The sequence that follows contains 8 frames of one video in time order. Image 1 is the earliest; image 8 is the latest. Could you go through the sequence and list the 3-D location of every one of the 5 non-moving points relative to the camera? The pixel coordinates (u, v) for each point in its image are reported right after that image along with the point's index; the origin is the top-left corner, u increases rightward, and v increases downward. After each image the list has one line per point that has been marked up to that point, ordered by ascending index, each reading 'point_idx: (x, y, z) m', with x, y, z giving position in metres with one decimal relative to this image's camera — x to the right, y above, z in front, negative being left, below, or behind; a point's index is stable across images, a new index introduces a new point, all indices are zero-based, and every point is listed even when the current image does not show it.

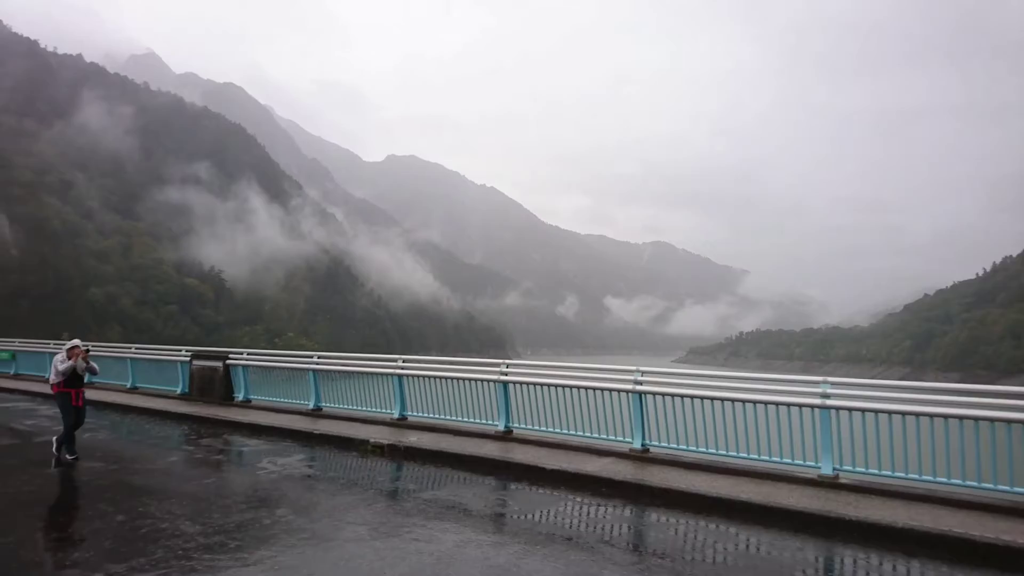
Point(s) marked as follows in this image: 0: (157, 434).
0: (-8.4, -3.4, +14.8) m
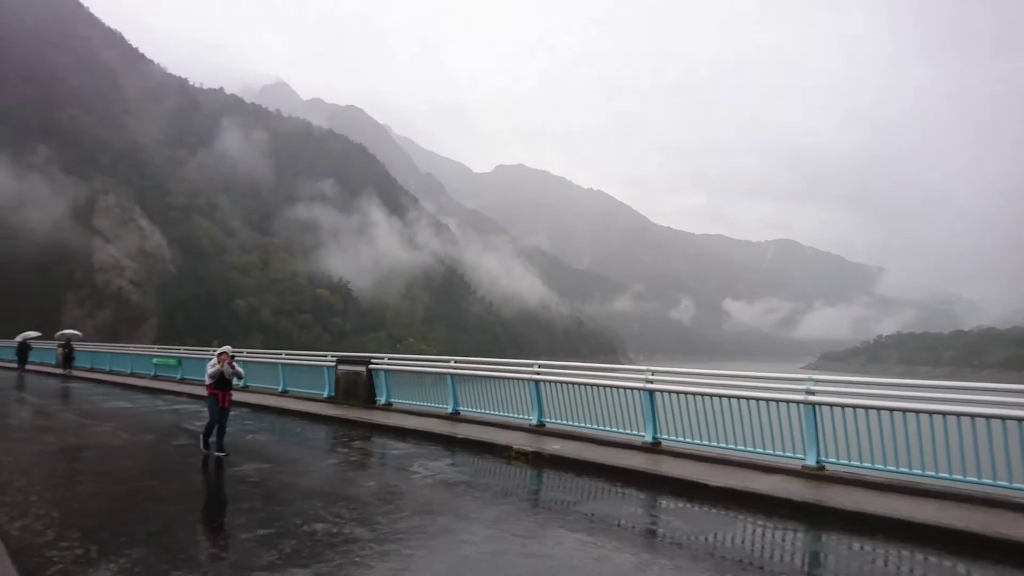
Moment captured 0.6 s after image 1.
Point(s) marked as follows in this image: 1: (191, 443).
0: (-5.0, -3.6, +15.5) m
1: (-7.1, -3.4, +14.0) m
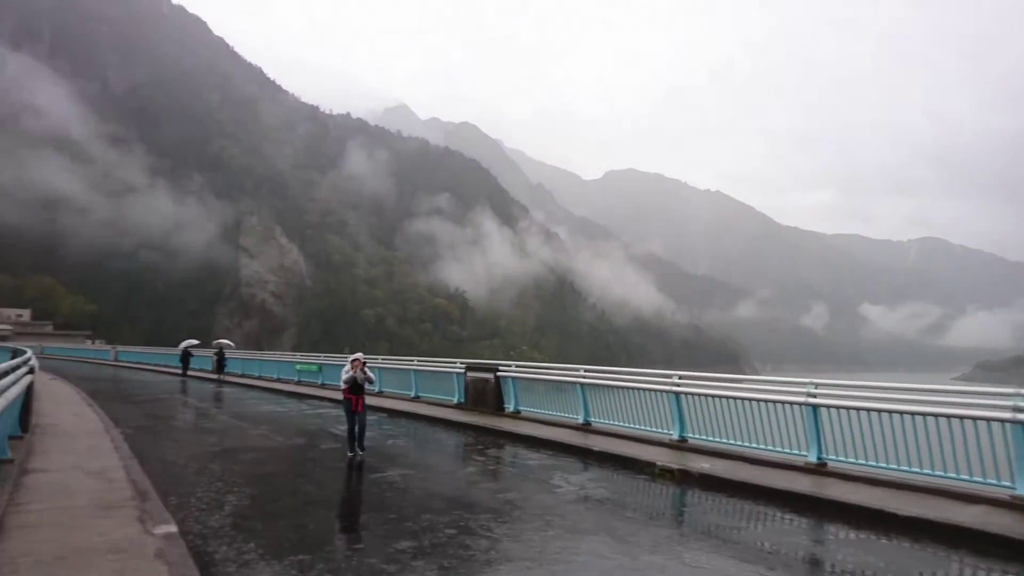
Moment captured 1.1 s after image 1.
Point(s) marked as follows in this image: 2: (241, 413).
0: (-1.7, -3.8, +15.7) m
1: (-4.1, -3.6, +14.5) m
2: (-8.2, -3.8, +19.1) m
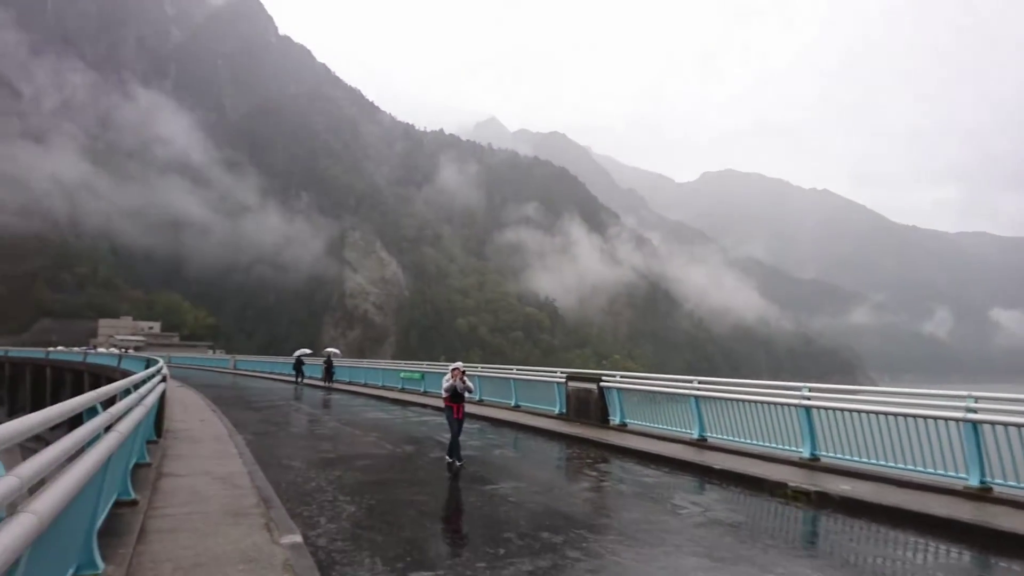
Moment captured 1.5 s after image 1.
0: (+0.9, -4.0, +15.3) m
1: (-1.6, -3.8, +14.5) m
2: (-5.0, -4.1, +19.6) m
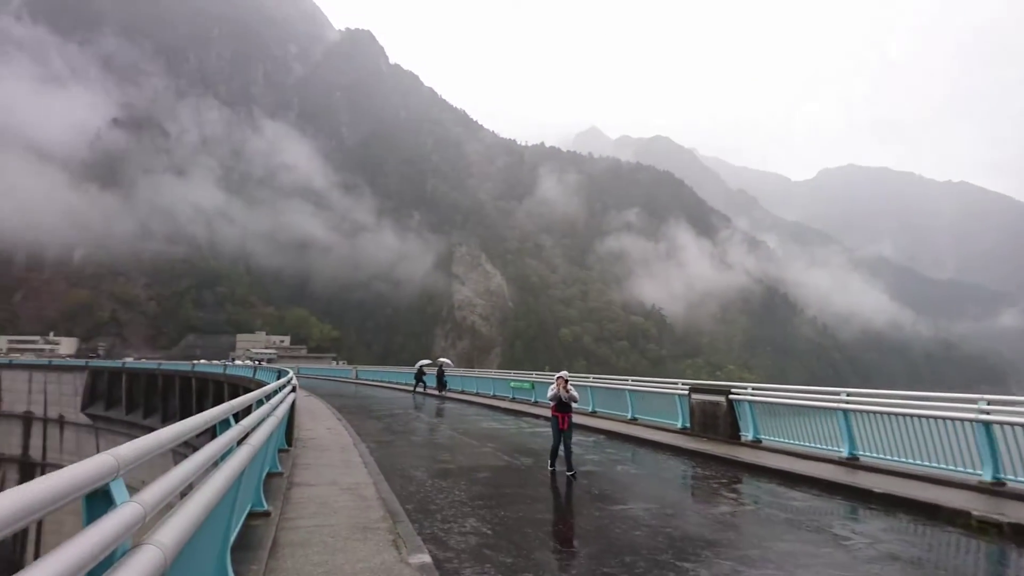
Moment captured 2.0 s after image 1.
0: (+3.7, -4.1, +14.3) m
1: (+1.1, -4.0, +13.9) m
2: (-1.4, -4.4, +19.5) m
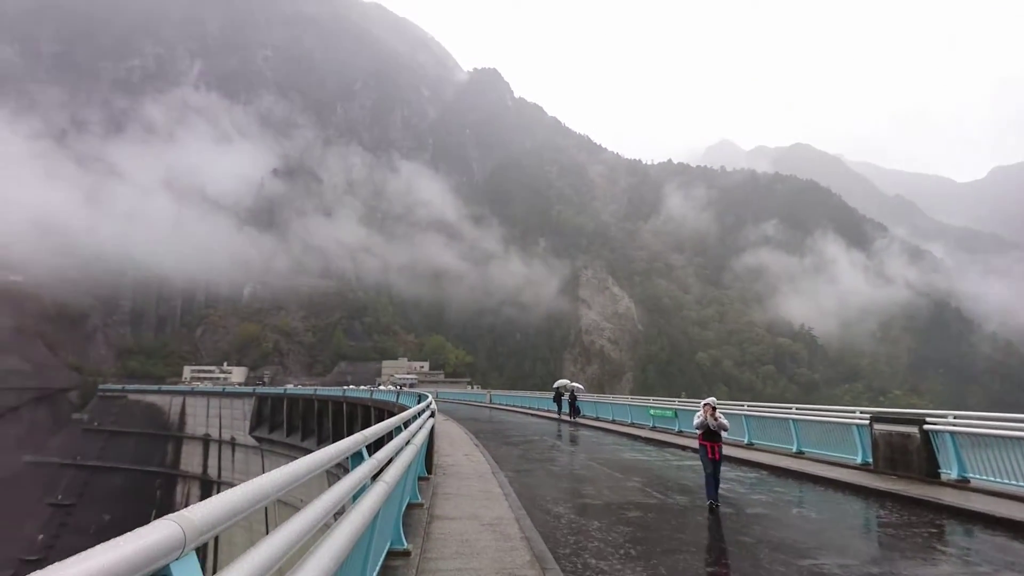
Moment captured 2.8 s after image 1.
0: (+6.7, -4.4, +12.1) m
1: (+4.1, -4.3, +12.3) m
2: (+2.8, -5.0, +18.3) m
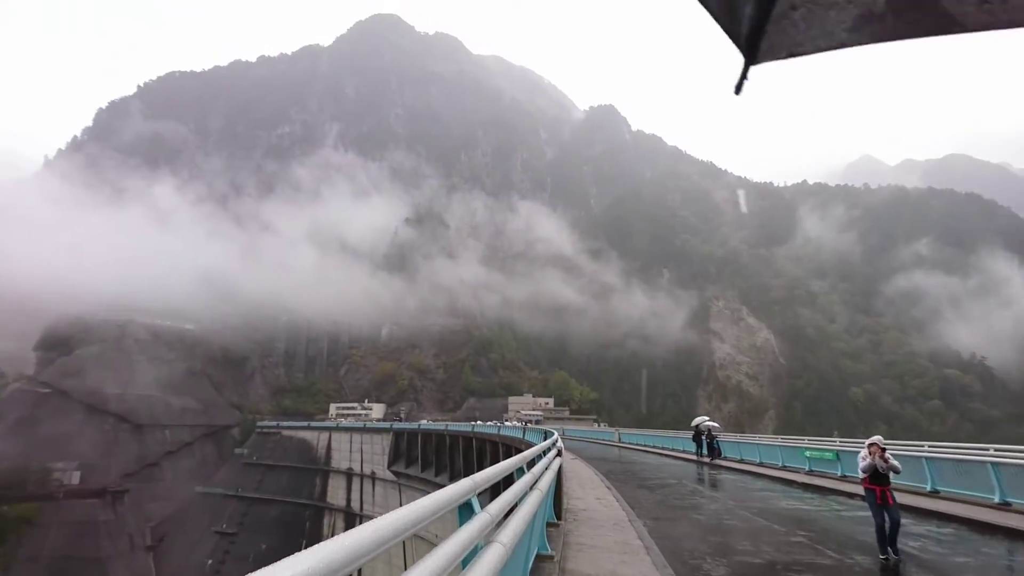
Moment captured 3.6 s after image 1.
0: (+9.0, -4.5, +9.3) m
1: (+6.5, -4.6, +10.0) m
2: (+6.3, -5.7, +16.1) m
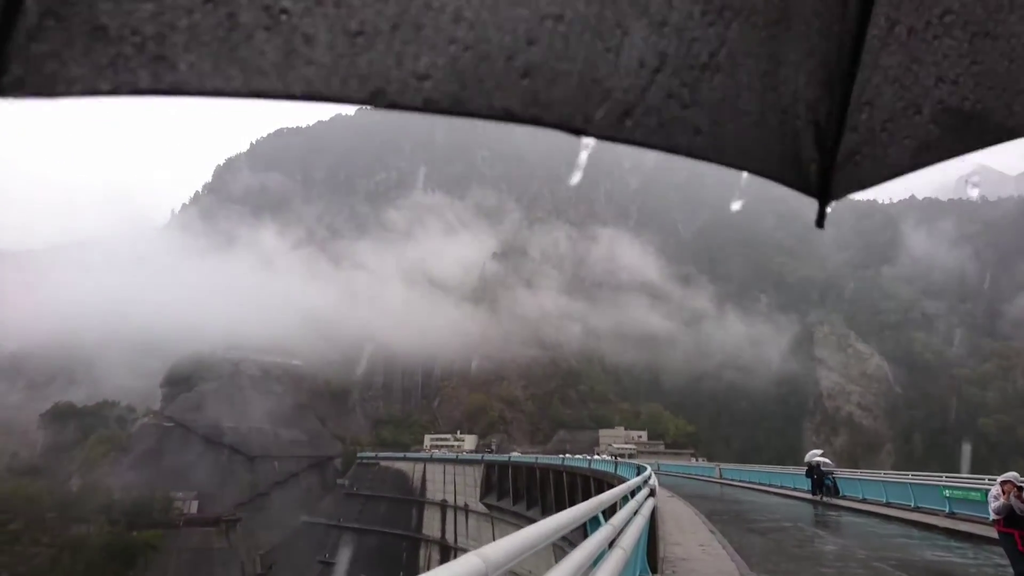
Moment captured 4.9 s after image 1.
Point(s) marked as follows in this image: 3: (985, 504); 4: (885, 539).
0: (+10.5, -4.7, +8.0) m
1: (+8.0, -4.9, +9.0) m
2: (+8.8, -6.3, +14.9) m
3: (+14.8, -7.0, +20.9) m
4: (+10.3, -7.0, +17.9) m
